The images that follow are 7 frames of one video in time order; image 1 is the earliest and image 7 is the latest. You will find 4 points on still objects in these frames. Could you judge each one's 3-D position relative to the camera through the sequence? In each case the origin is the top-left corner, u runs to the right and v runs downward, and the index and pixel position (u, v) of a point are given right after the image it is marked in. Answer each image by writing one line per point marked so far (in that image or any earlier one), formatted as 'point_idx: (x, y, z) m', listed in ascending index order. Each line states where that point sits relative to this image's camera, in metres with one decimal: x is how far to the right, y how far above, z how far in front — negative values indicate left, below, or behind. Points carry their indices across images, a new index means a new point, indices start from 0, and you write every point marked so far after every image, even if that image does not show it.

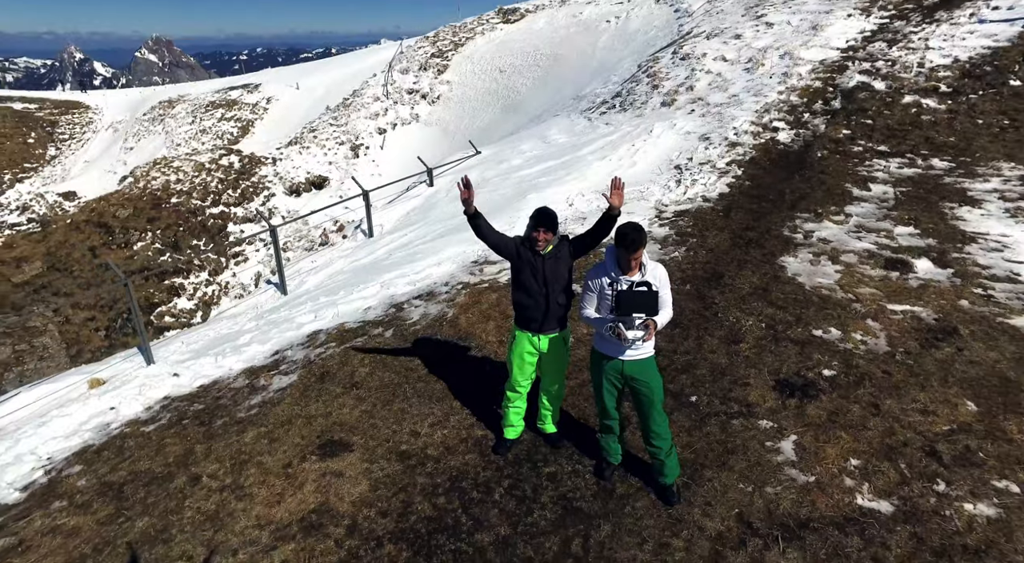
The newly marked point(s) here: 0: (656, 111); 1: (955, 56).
0: (+1.6, +1.9, +6.9) m
1: (+4.0, +2.0, +5.8) m
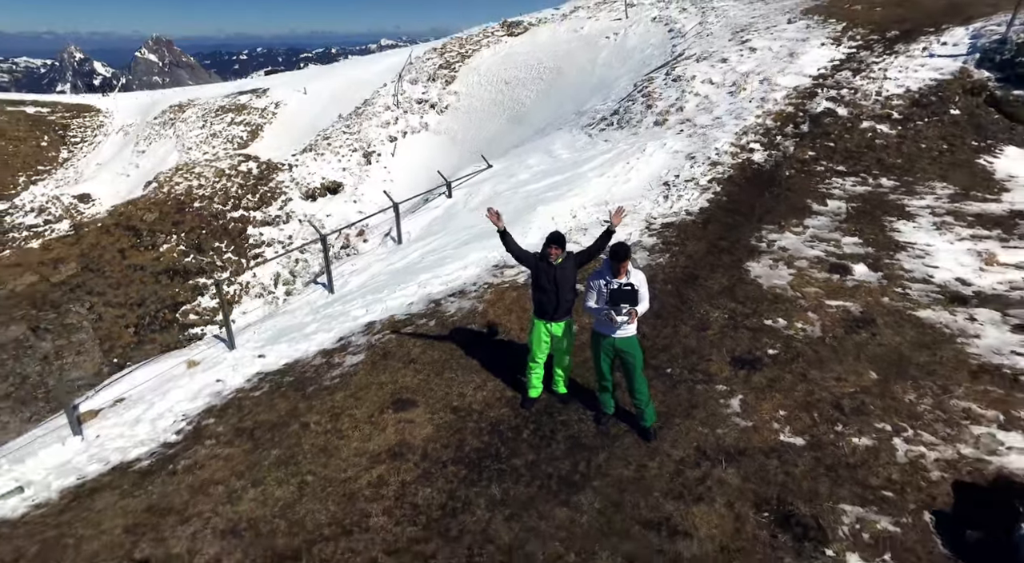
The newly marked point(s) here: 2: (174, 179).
0: (+1.7, +1.9, +7.8) m
1: (+4.1, +2.0, +6.6) m
2: (-7.9, +2.4, +14.9) m
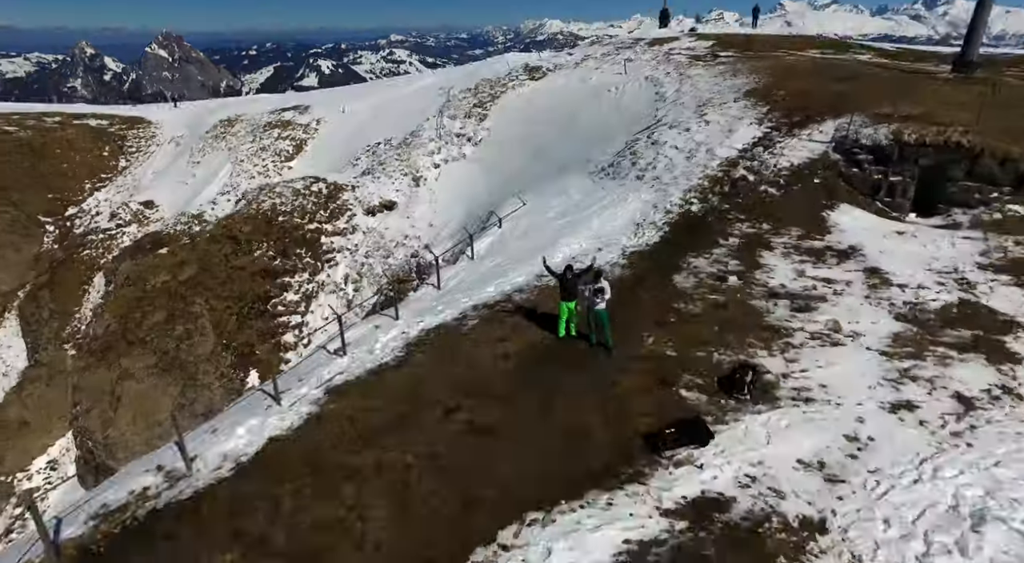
0: (+2.2, +1.8, +11.7) m
1: (+4.6, +2.0, +10.5) m
2: (-7.3, +2.5, +18.9) m
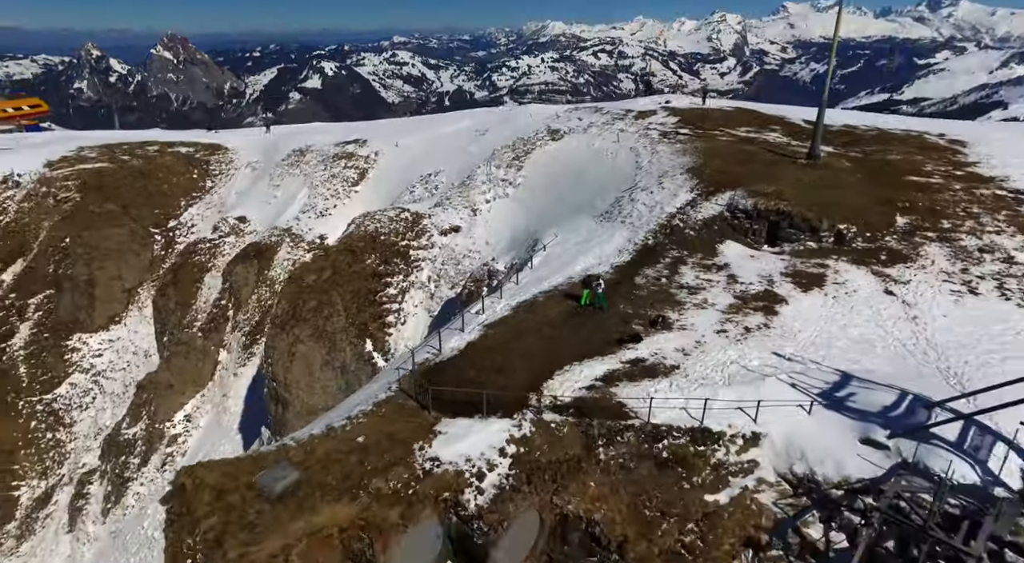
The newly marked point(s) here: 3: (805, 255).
0: (+3.4, +1.8, +20.5) m
1: (+5.8, +2.0, +19.3) m
2: (-6.1, +2.5, +27.7) m
3: (+7.9, +0.8, +17.3) m
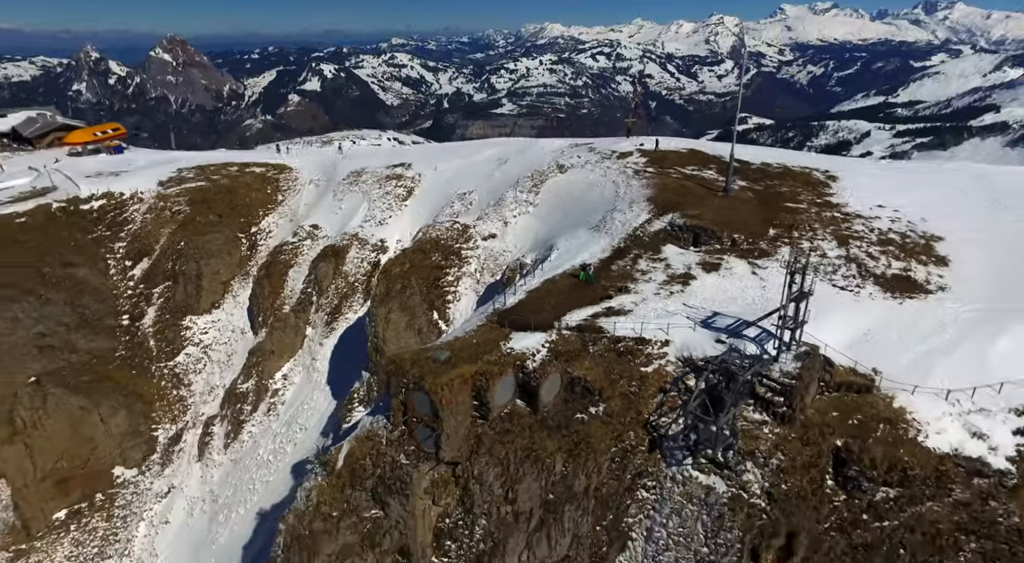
0: (+4.6, +2.4, +32.4) m
1: (+7.1, +2.6, +31.3) m
2: (-4.8, +3.1, +39.7) m
3: (+9.2, +1.4, +29.3) m
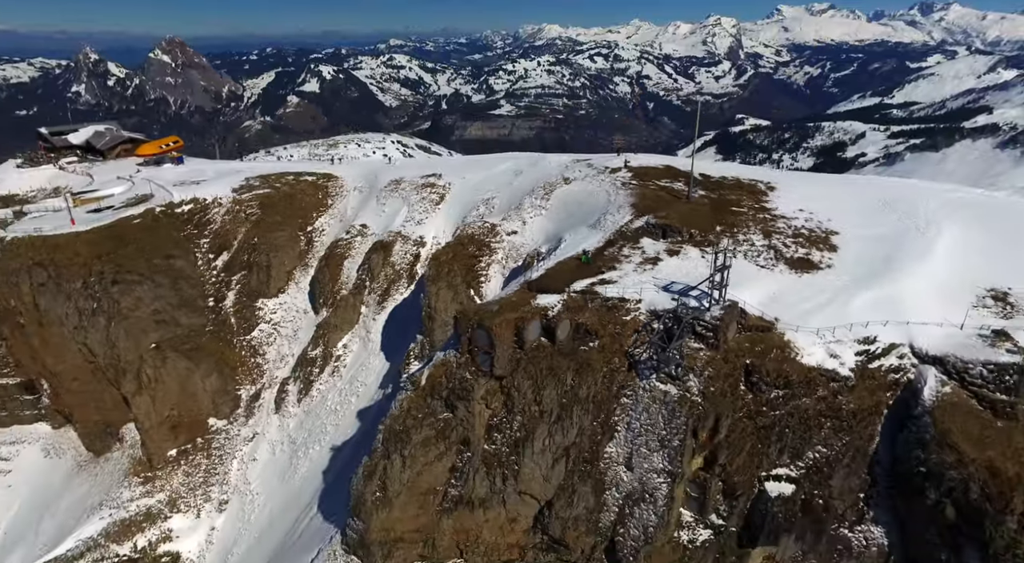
0: (+6.0, +3.6, +44.4) m
1: (+8.5, +3.7, +43.2) m
2: (-3.5, +4.2, +51.6) m
3: (+10.6, +2.5, +41.2) m
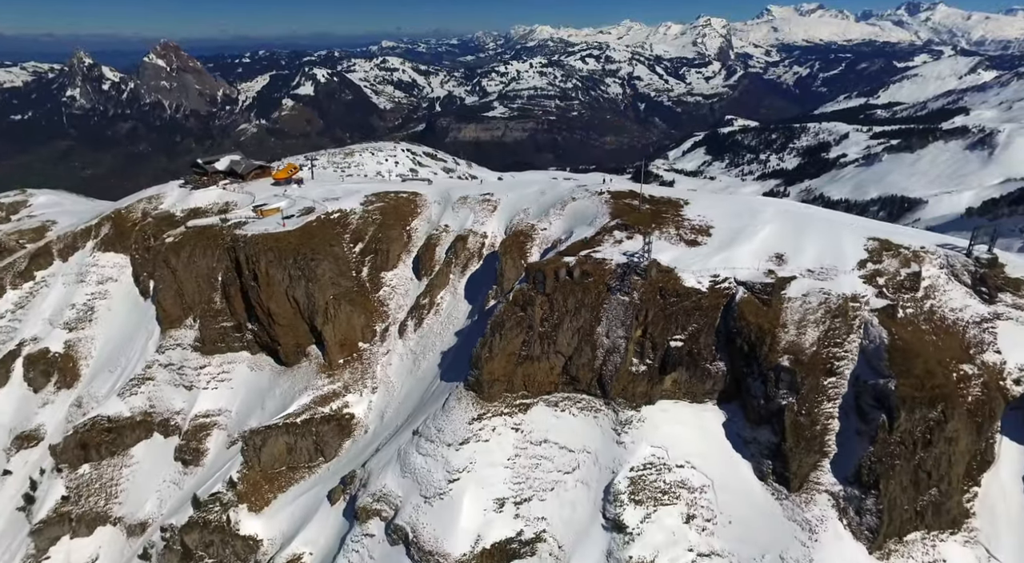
0: (+10.5, +7.1, +83.6) m
1: (+13.0, +7.3, +82.4) m
2: (+1.0, +7.7, +90.7) m
3: (+15.1, +6.1, +80.5) m
